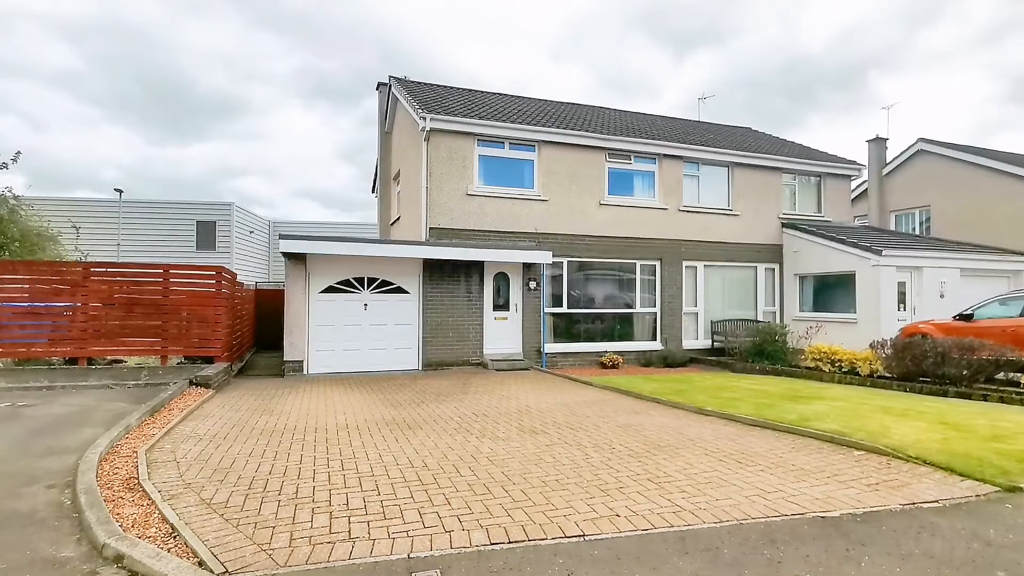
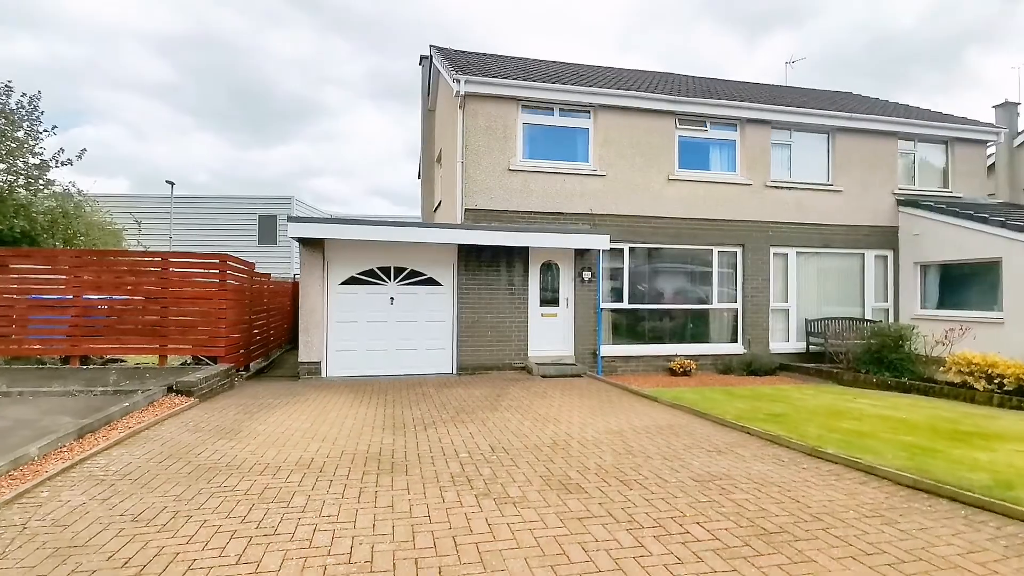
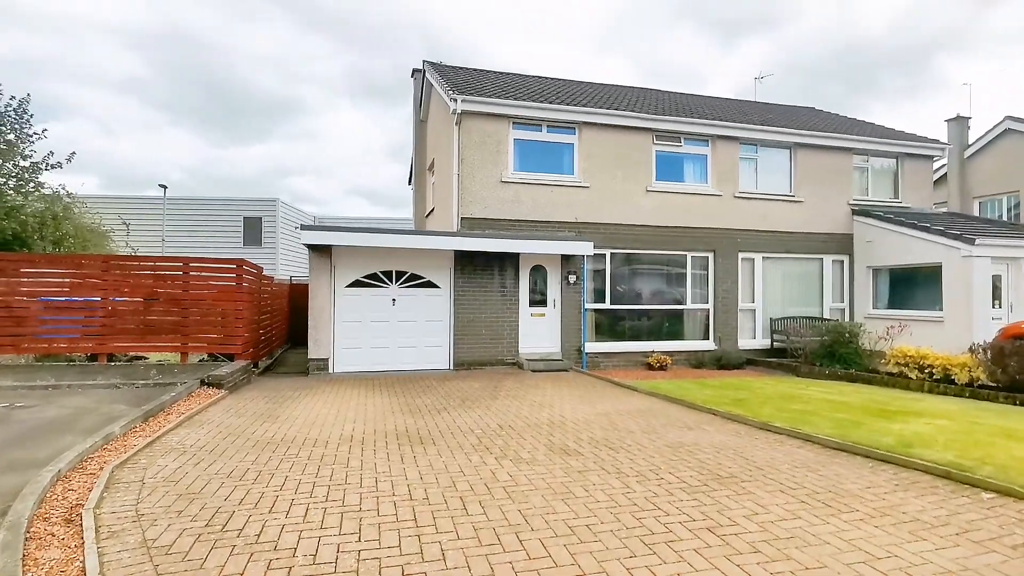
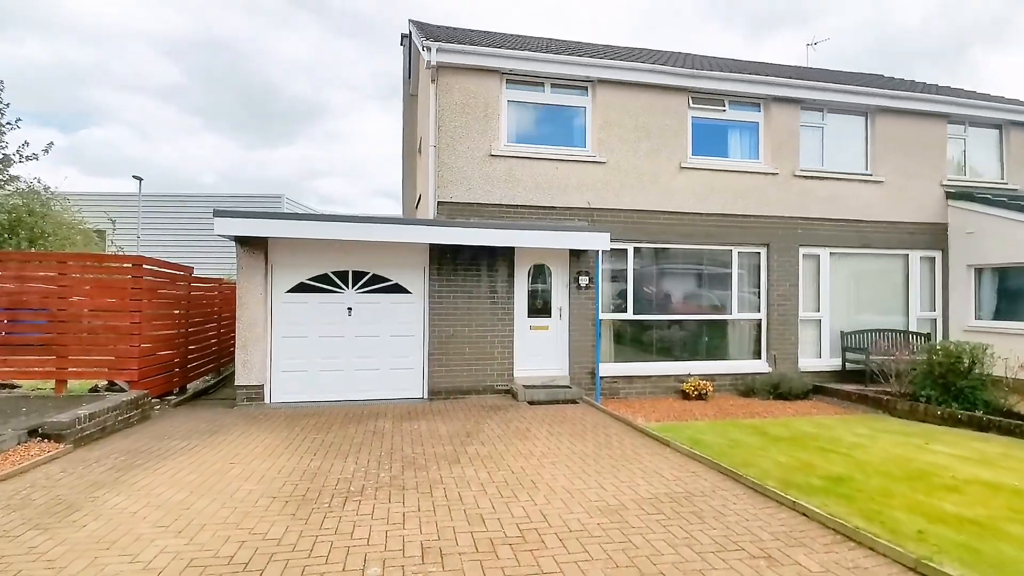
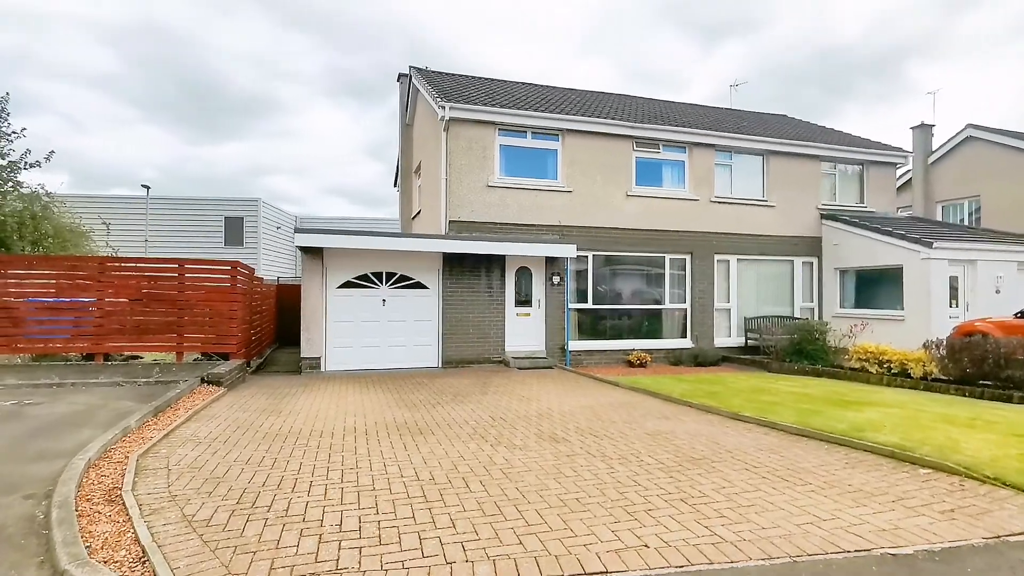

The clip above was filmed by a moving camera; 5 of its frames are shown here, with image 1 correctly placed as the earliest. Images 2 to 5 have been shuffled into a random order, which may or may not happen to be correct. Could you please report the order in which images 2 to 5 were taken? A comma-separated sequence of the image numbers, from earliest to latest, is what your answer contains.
5, 3, 2, 4
